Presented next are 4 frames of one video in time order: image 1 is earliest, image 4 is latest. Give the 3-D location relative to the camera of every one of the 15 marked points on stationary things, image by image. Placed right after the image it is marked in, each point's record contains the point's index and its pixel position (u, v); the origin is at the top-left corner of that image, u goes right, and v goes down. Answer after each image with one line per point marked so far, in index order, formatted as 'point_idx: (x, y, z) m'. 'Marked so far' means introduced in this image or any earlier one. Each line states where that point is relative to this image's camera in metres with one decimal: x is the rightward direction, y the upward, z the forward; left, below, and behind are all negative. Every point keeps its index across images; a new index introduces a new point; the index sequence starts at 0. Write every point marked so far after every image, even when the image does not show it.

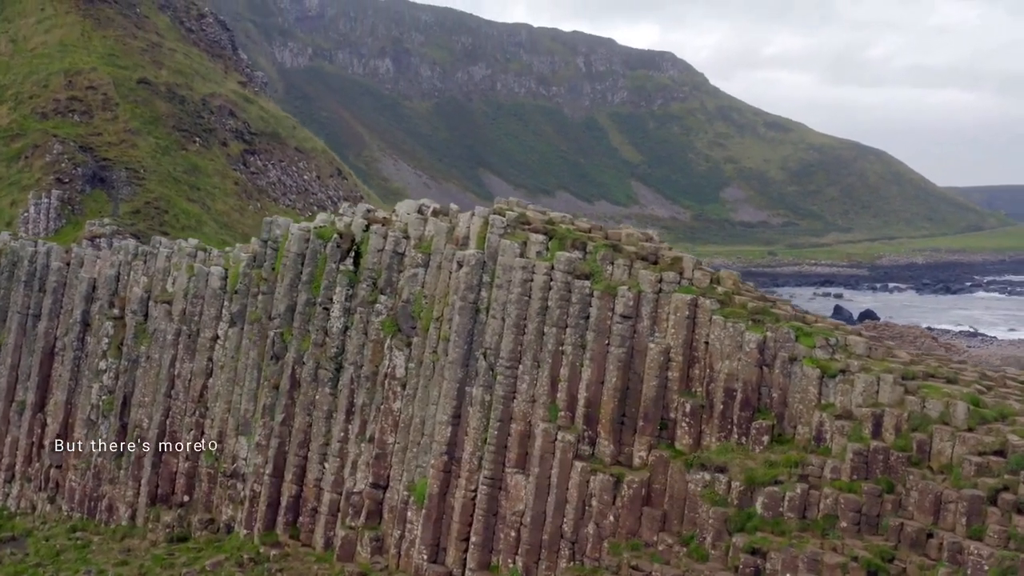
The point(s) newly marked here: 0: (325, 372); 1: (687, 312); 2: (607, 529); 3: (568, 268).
0: (-3.9, -1.7, +19.2) m
1: (+3.1, -0.5, +16.6) m
2: (+1.7, -4.2, +16.1) m
3: (+1.1, +0.4, +17.1) m
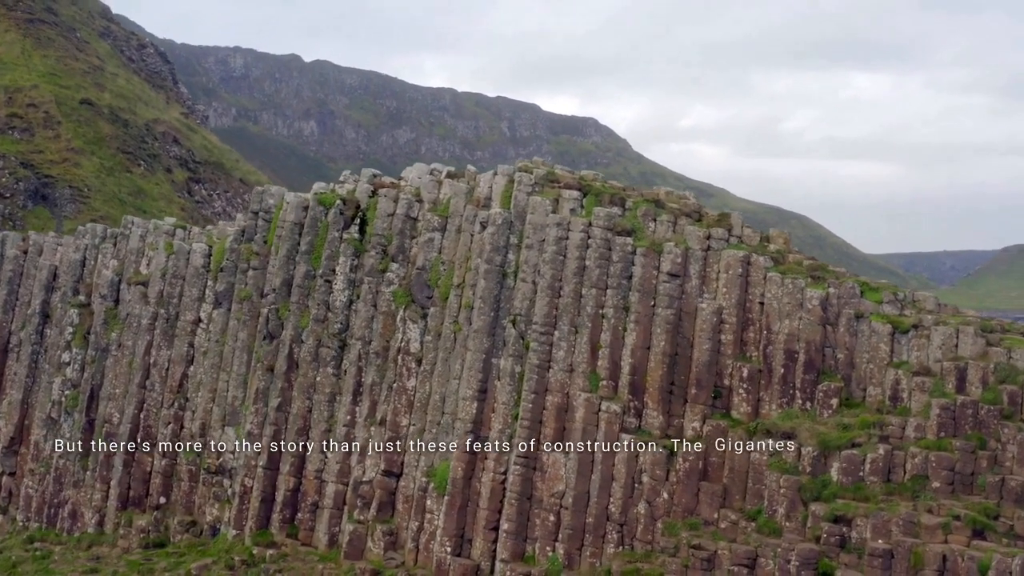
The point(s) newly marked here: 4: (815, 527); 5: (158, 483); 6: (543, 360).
0: (-3.4, -1.2, +17.3) m
1: (+3.7, +0.3, +15.2) m
2: (+2.3, -3.4, +14.5) m
3: (+1.6, +1.1, +15.6) m
4: (+4.3, -3.4, +13.3) m
5: (-7.1, -3.9, +18.6) m
6: (+0.5, -1.2, +15.4) m
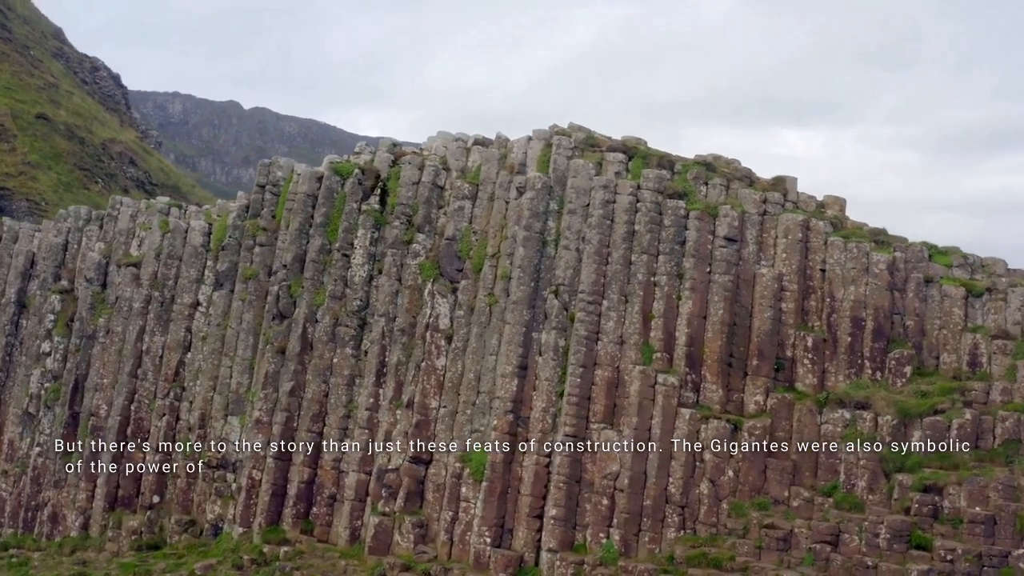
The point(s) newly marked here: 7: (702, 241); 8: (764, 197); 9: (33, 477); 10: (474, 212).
0: (-2.8, -0.7, +15.9) m
1: (+4.4, +0.8, +14.3) m
2: (+3.0, -2.8, +13.3) m
3: (+2.3, +1.6, +14.6) m
4: (+5.1, -2.8, +12.2) m
5: (-6.5, -3.5, +16.9) m
6: (+1.2, -0.7, +14.3) m
7: (+2.9, +0.7, +14.3) m
8: (+4.0, +1.4, +14.6) m
9: (-9.2, -3.6, +17.8) m
10: (-0.7, +1.3, +15.8) m
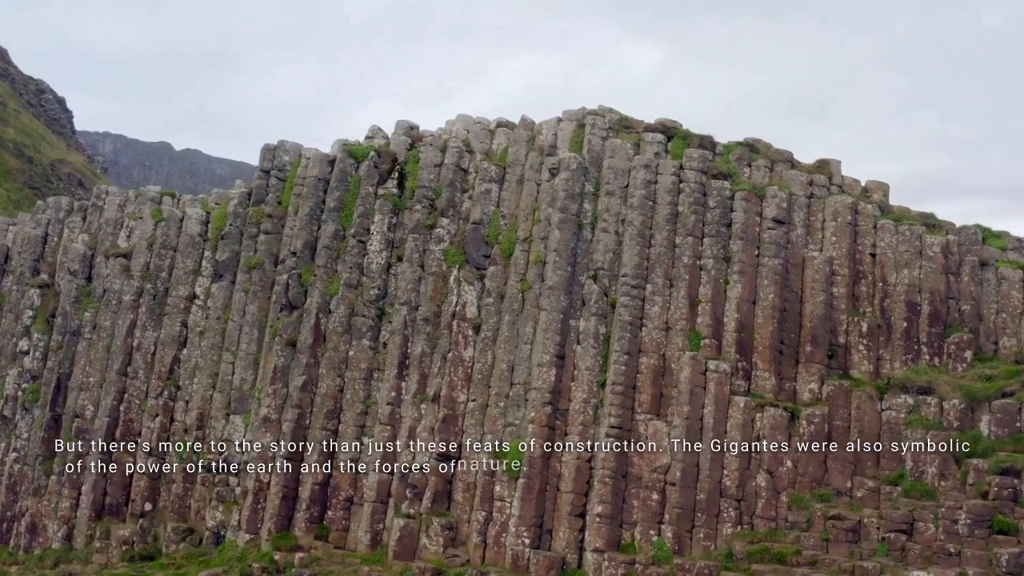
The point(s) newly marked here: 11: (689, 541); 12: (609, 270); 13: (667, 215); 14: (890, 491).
0: (-2.4, -0.5, +14.9) m
1: (+5.0, +1.0, +13.7) m
2: (+3.6, -2.6, +12.5) m
3: (+2.8, +1.8, +14.0) m
4: (+5.8, -2.5, +11.6) m
5: (-6.1, -3.3, +15.5) m
6: (+1.8, -0.4, +13.5) m
7: (+3.5, +1.0, +13.7) m
8: (+4.5, +1.7, +14.1) m
9: (-8.8, -3.5, +16.3) m
10: (-0.2, +1.5, +15.0) m
11: (+2.4, -3.4, +12.5) m
12: (+1.4, +0.3, +13.9) m
13: (+2.3, +1.1, +13.8) m
14: (+4.9, -2.6, +12.1) m
